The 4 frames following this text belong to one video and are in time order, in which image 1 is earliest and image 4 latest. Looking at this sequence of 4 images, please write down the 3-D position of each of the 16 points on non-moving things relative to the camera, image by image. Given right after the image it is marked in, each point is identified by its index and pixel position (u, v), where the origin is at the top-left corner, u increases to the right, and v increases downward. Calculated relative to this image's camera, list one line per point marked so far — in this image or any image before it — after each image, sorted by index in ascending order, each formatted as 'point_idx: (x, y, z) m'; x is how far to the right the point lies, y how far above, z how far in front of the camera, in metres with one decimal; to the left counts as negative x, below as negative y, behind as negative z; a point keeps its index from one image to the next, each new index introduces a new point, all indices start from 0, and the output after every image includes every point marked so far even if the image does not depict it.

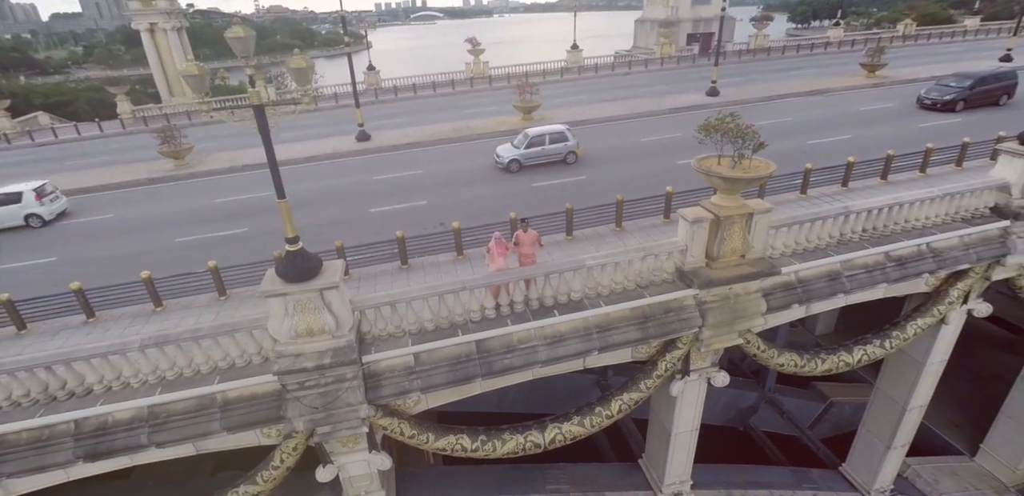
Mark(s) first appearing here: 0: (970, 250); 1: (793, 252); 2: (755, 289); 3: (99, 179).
0: (+7.1, -0.1, +8.4) m
1: (+4.0, -0.1, +7.8) m
2: (+3.3, -0.6, +7.4) m
3: (-12.2, +2.1, +16.0) m
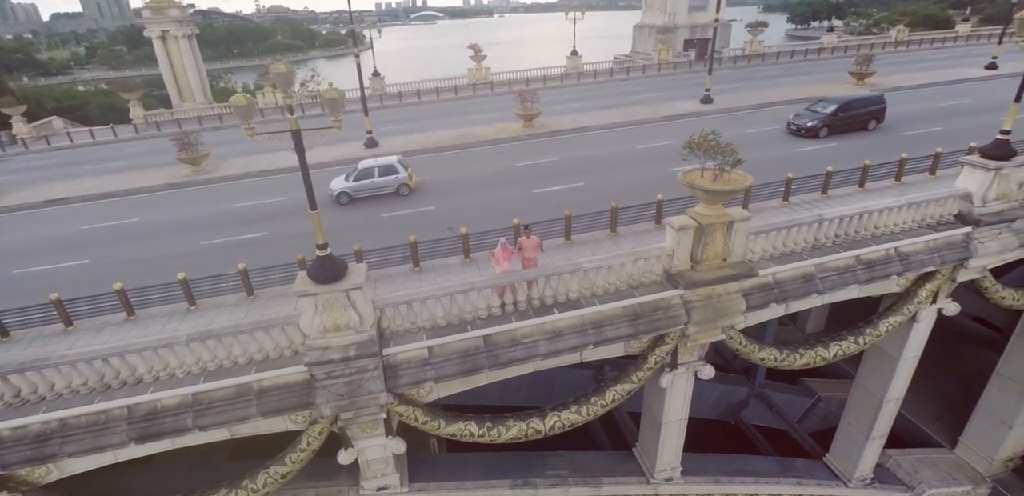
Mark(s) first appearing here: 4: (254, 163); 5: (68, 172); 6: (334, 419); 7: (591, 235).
0: (+7.1, -0.1, +9.2) m
1: (+4.1, -0.1, +8.6) m
2: (+3.4, -0.6, +8.2) m
3: (-12.2, +2.0, +16.8) m
4: (-8.4, +2.8, +17.6) m
5: (-15.8, +2.7, +19.2) m
6: (-2.4, -2.3, +7.3) m
7: (+1.6, +0.3, +10.9) m
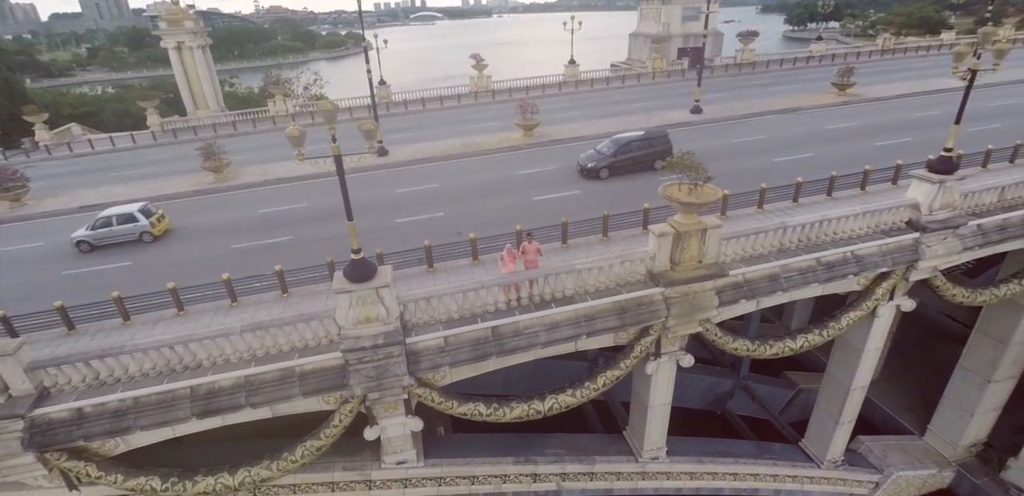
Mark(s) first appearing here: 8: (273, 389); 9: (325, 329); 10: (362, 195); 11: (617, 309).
0: (+7.2, -0.2, +10.5) m
1: (+4.2, -0.2, +9.8) m
2: (+3.4, -0.7, +9.4) m
3: (-12.1, +1.9, +18.0) m
4: (-8.3, +2.7, +18.9) m
5: (-15.7, +2.6, +20.4) m
6: (-2.3, -2.4, +8.6) m
7: (+1.7, +0.2, +12.1) m
8: (-3.6, -2.1, +8.2) m
9: (-3.0, -1.3, +8.7) m
10: (-4.4, +1.5, +16.0) m
11: (+1.8, -1.0, +9.1) m
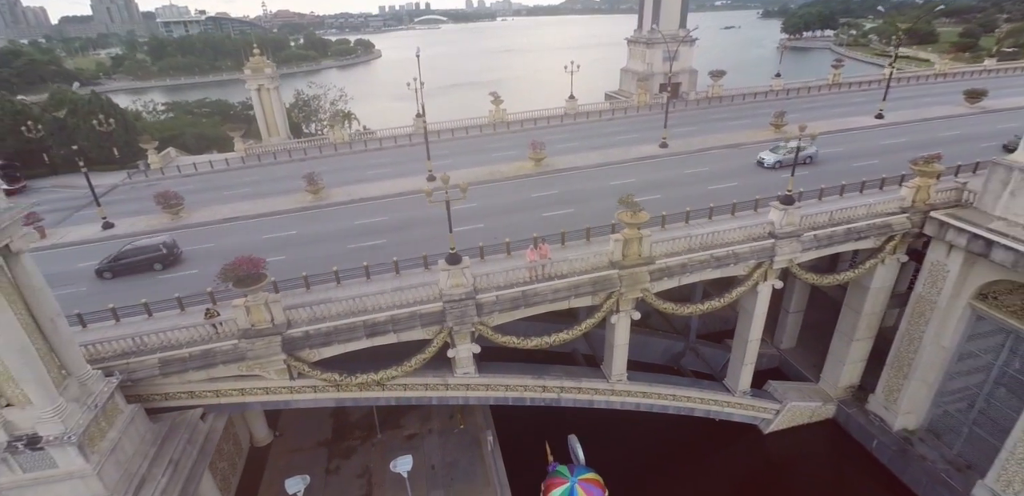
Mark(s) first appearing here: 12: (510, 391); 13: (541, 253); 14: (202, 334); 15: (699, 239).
0: (+7.8, -0.2, +17.6) m
1: (+4.8, -0.2, +17.0) m
2: (+4.1, -0.7, +16.6) m
3: (-11.4, +2.0, +25.2) m
4: (-7.7, +2.7, +26.1) m
5: (-15.0, +2.7, +27.7) m
6: (-1.7, -2.3, +15.7) m
7: (+2.3, +0.2, +19.2) m
8: (-3.0, -2.1, +15.4) m
9: (-2.4, -1.3, +15.8) m
10: (-3.7, +1.6, +23.2) m
11: (+2.4, -1.0, +16.3) m
12: (-0.1, -4.7, +18.0) m
13: (+0.9, -0.1, +16.7) m
14: (-8.5, -2.4, +14.9) m
15: (+5.9, +0.3, +17.2) m
